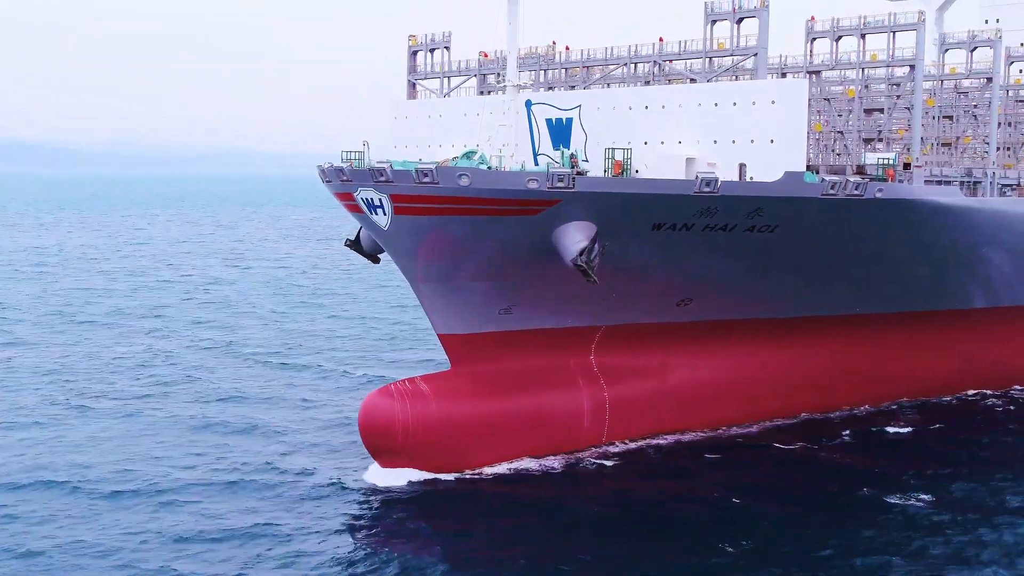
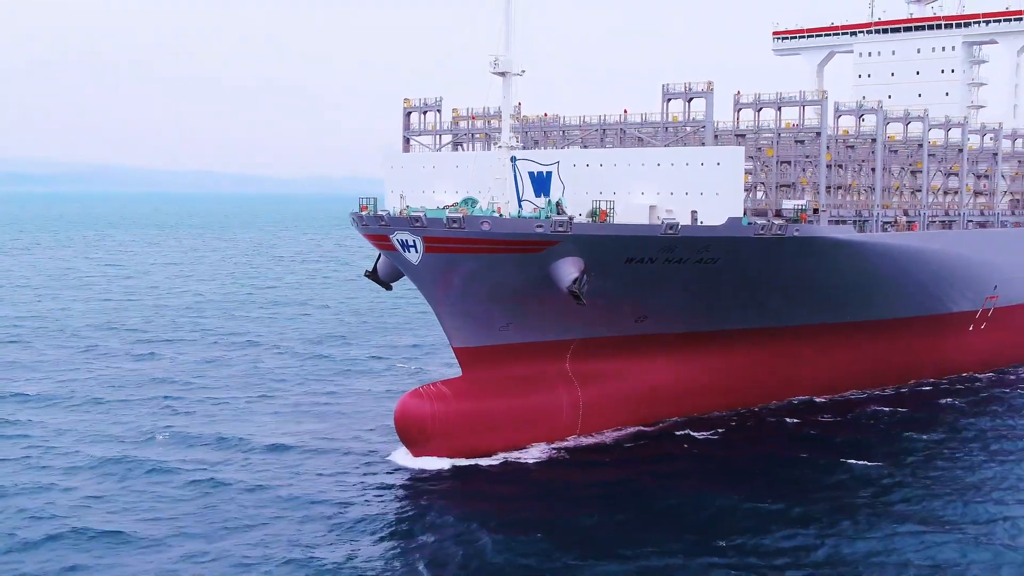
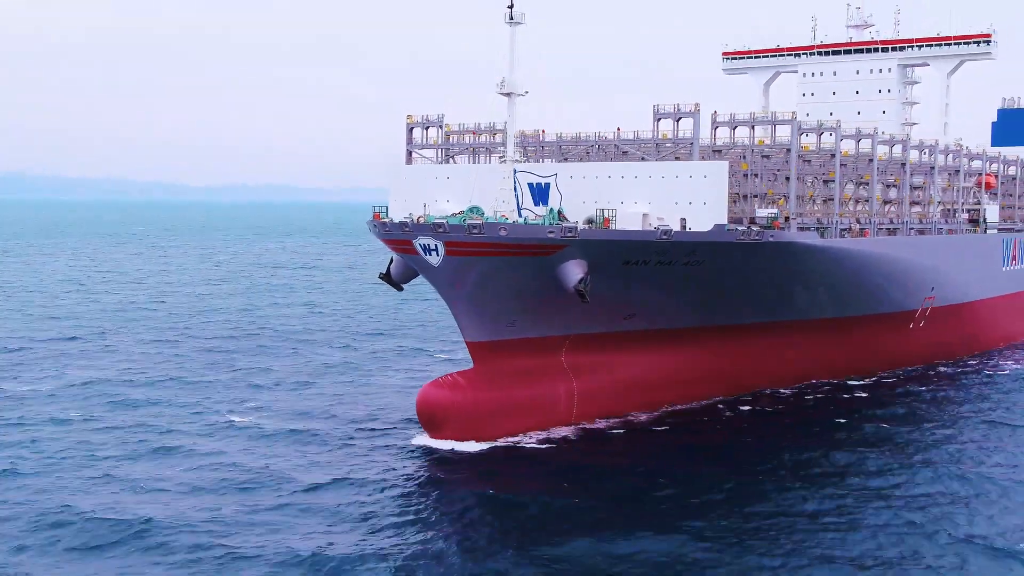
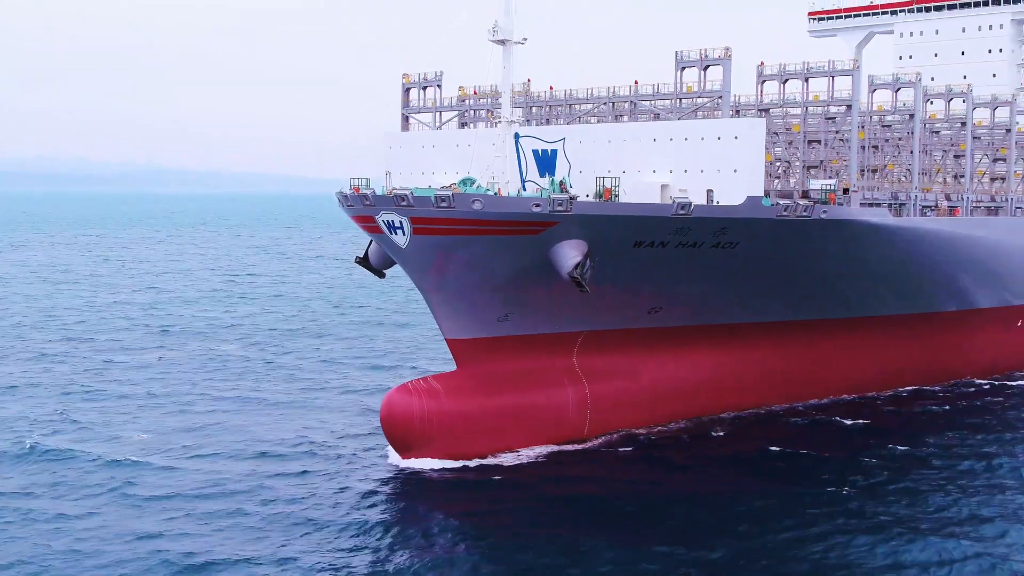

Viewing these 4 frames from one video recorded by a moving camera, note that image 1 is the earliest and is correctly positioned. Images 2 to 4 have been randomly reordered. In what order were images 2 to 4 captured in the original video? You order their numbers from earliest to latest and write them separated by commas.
4, 2, 3
